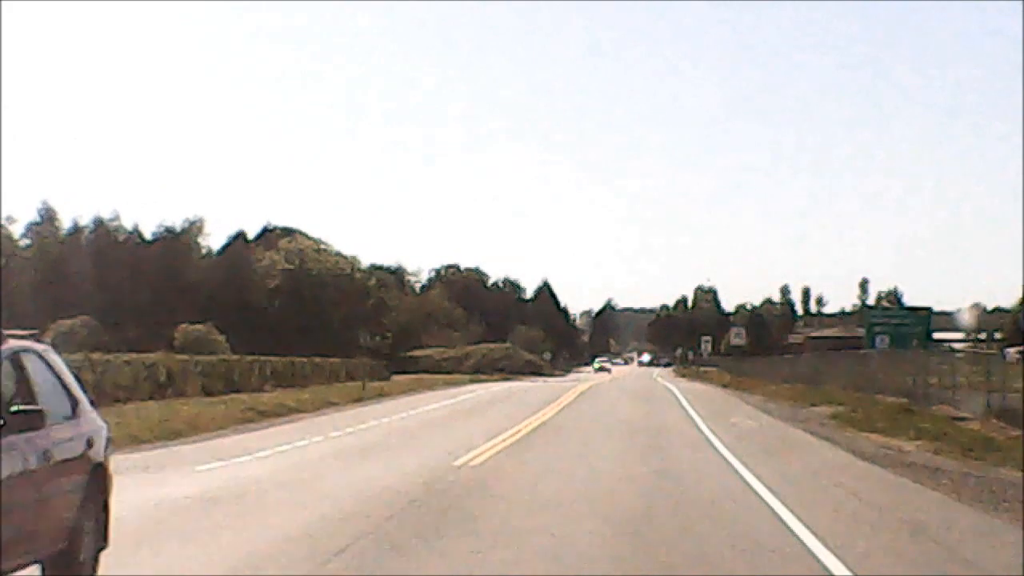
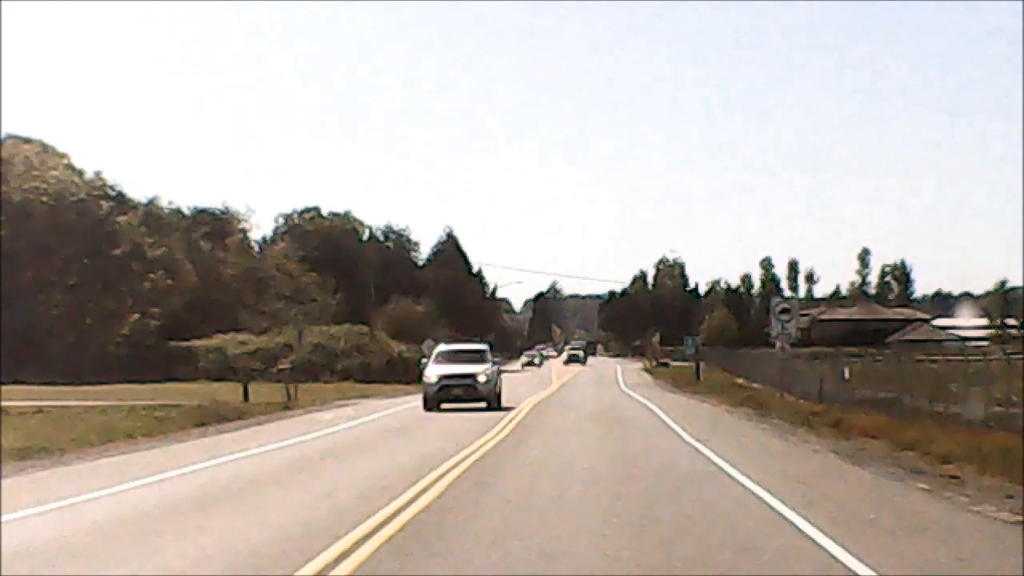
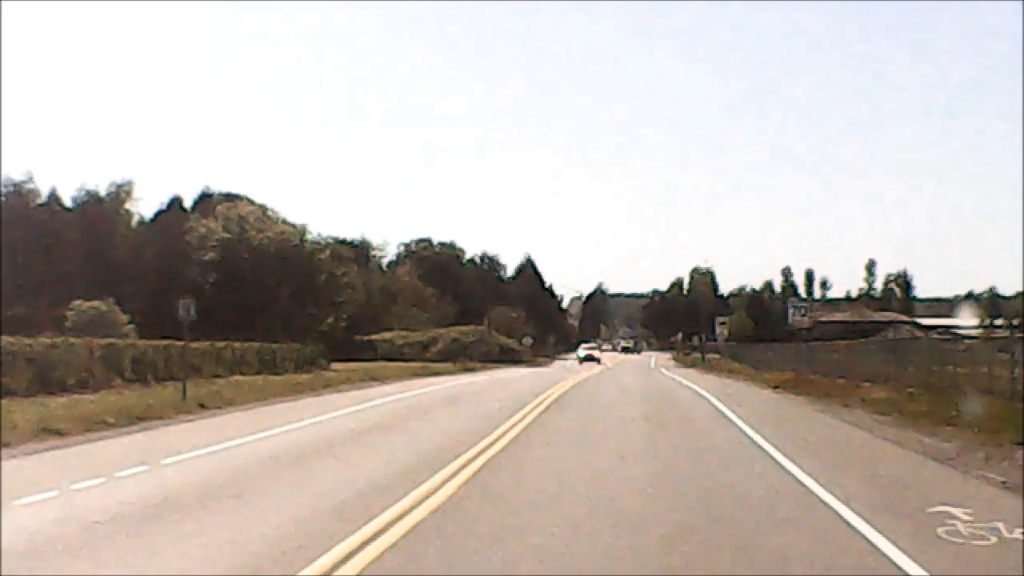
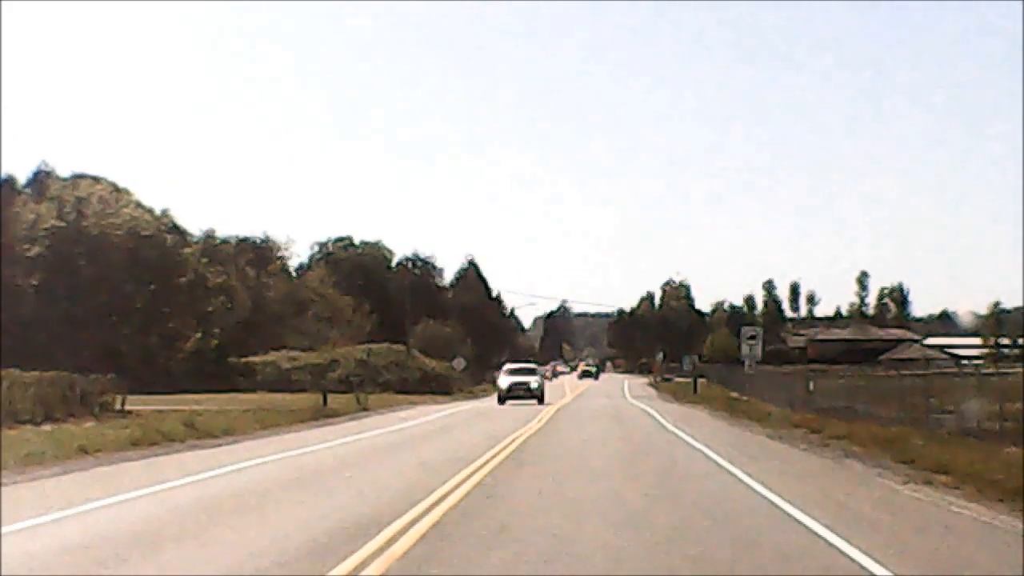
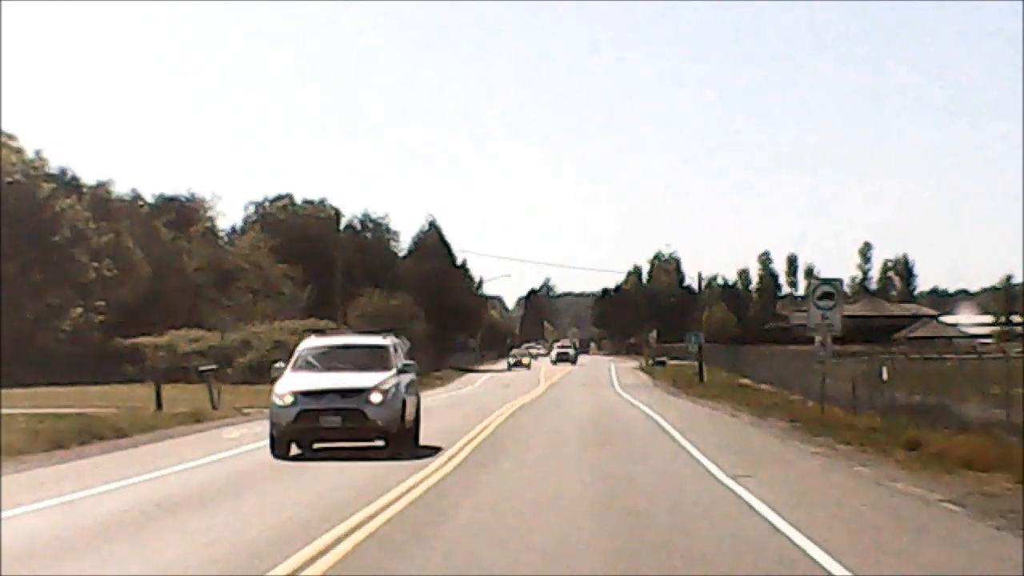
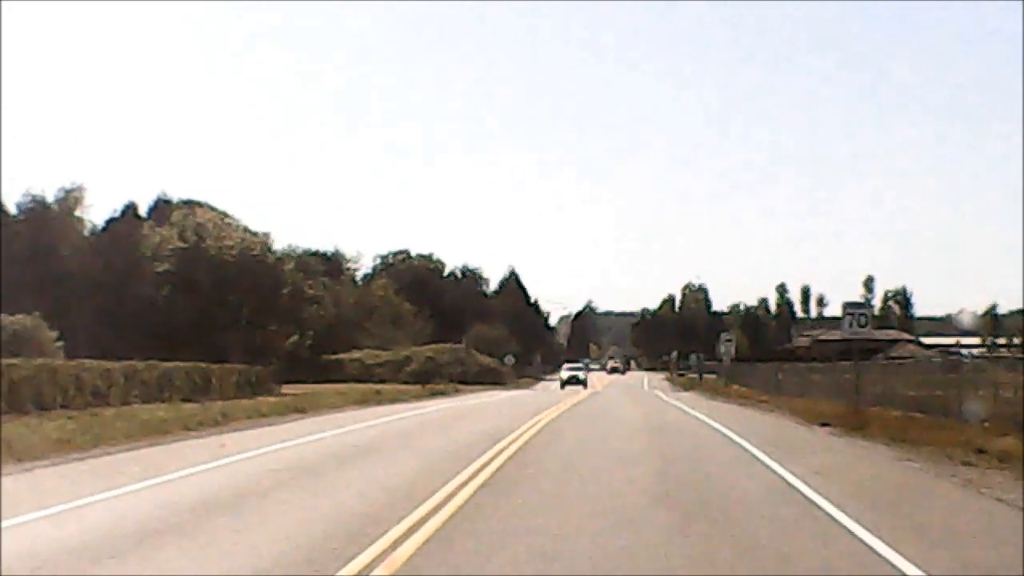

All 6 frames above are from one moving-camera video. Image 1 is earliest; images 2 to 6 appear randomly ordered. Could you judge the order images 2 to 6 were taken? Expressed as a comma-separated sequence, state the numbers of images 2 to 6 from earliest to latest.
3, 6, 4, 2, 5
